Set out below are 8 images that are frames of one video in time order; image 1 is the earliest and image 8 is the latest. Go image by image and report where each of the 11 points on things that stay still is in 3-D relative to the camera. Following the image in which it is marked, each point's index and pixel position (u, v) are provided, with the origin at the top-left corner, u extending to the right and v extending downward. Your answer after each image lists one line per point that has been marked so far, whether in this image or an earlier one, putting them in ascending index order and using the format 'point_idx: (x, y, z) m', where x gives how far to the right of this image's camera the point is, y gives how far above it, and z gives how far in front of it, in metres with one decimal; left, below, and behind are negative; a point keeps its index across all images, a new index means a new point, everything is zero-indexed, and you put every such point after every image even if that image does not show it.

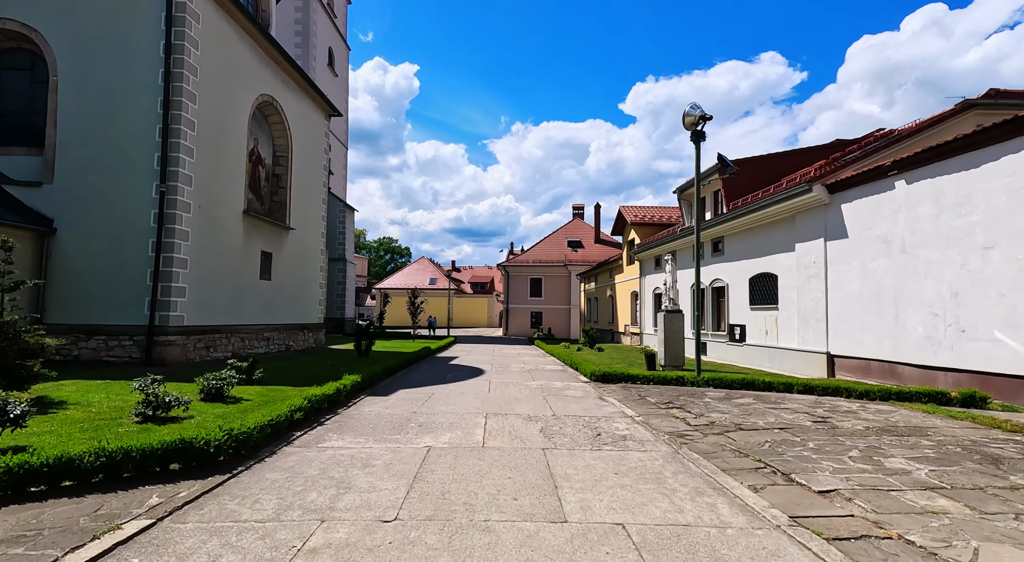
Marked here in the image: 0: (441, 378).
0: (-1.5, -2.1, +11.6) m
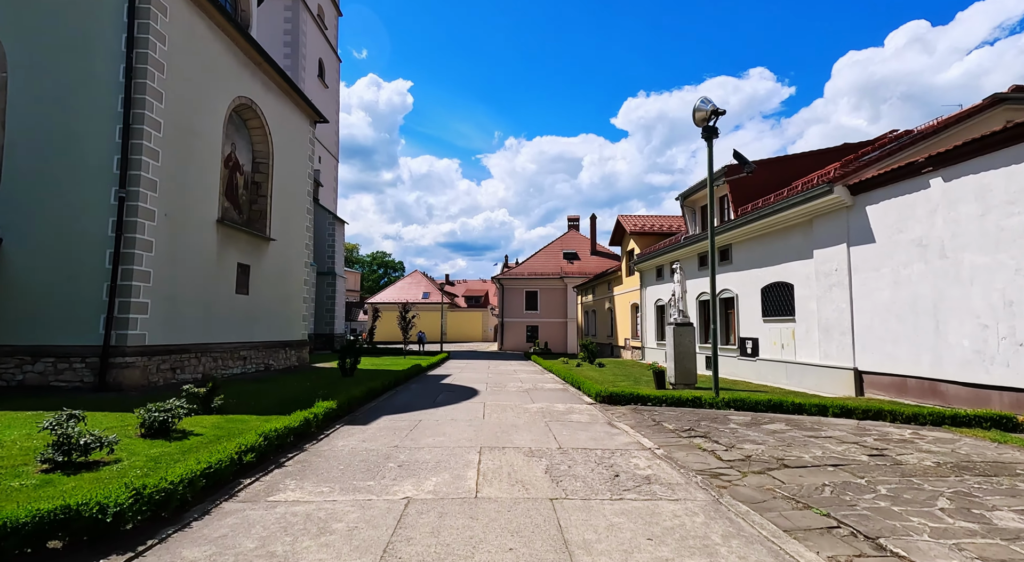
0: (-1.6, -2.3, +10.5) m
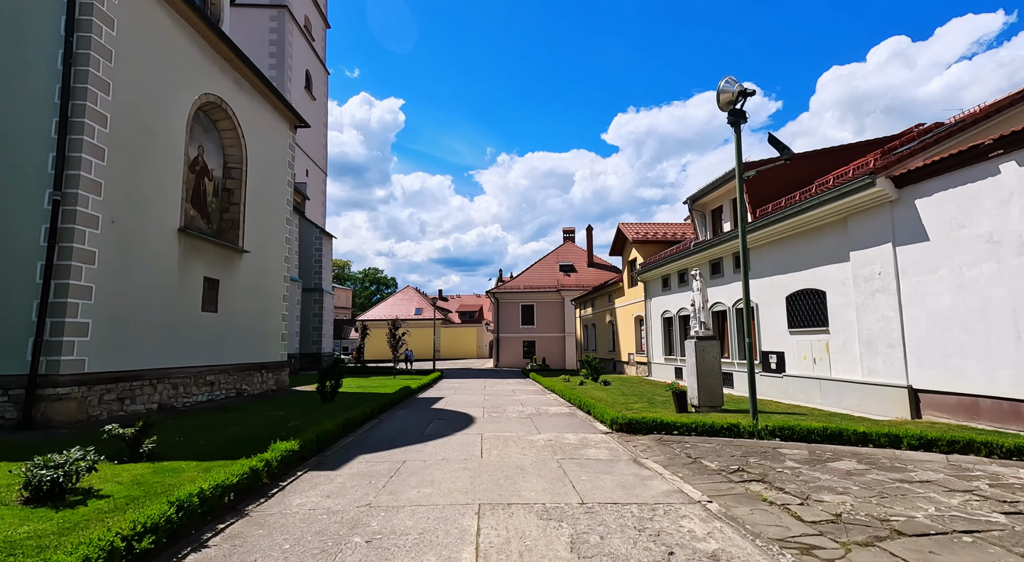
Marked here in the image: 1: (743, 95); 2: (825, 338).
0: (-1.6, -2.5, +9.0) m
1: (+3.7, +3.0, +8.7) m
2: (+6.5, -1.2, +11.1) m
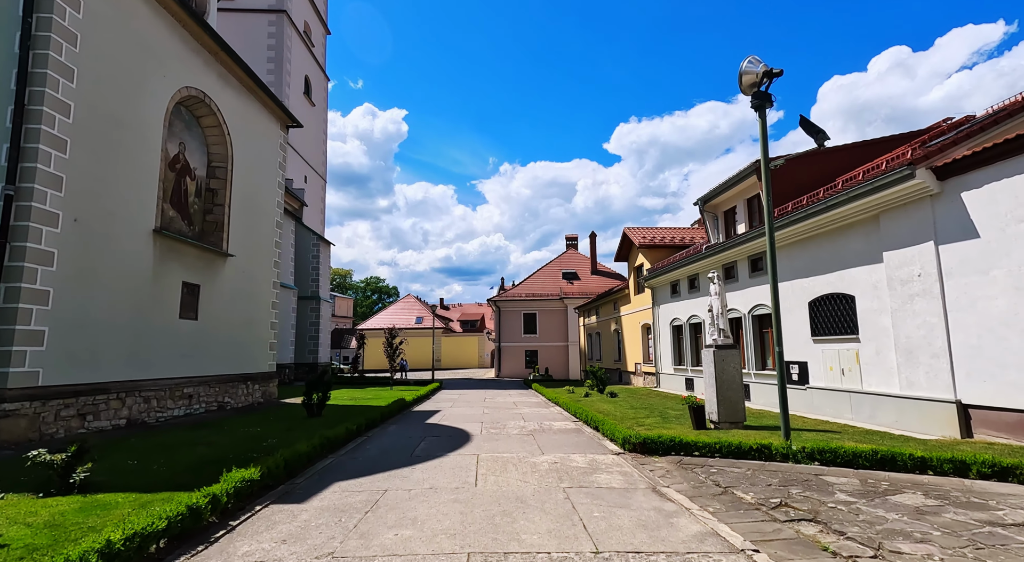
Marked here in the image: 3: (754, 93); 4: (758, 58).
0: (-1.6, -2.6, +8.0) m
1: (+3.7, +3.0, +7.8) m
2: (+6.5, -1.2, +10.2) m
3: (+3.5, +2.7, +7.9) m
4: (+3.6, +3.3, +8.0) m
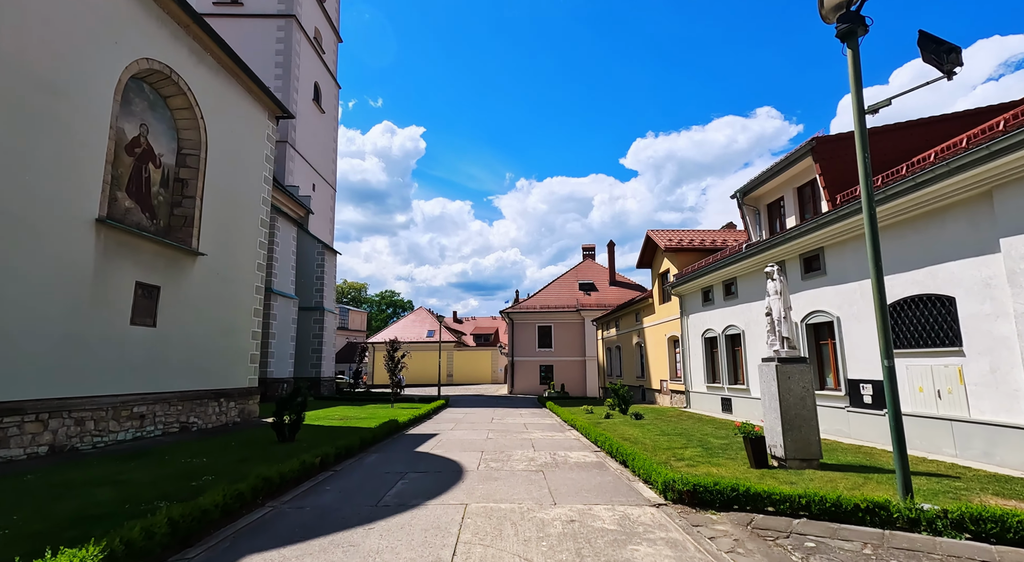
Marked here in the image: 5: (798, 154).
0: (-1.5, -2.4, +6.0) m
1: (+3.7, +3.1, +5.8) m
2: (+6.5, -1.2, +7.9) m
3: (+3.5, +2.9, +5.8) m
4: (+3.7, +3.4, +6.0) m
5: (+6.0, +2.7, +11.4) m
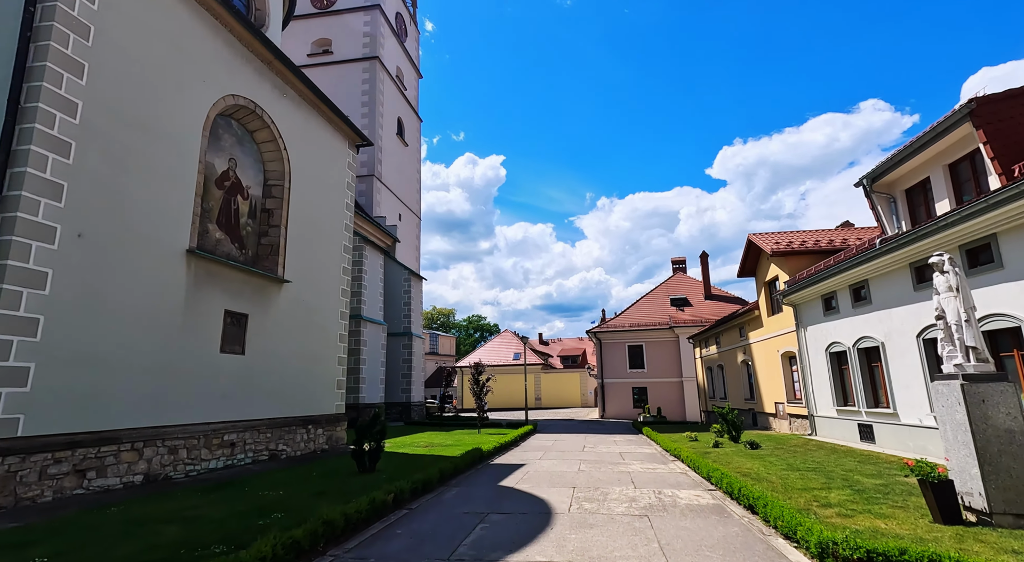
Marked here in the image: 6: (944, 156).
0: (-0.6, -2.6, +5.2) m
1: (+4.4, +3.2, +4.4) m
2: (+7.6, -1.0, +5.9) m
3: (+4.2, +2.9, +4.5) m
4: (+4.3, +3.5, +4.7) m
5: (+7.5, +2.7, +9.6) m
6: (+8.1, +2.3, +10.3) m
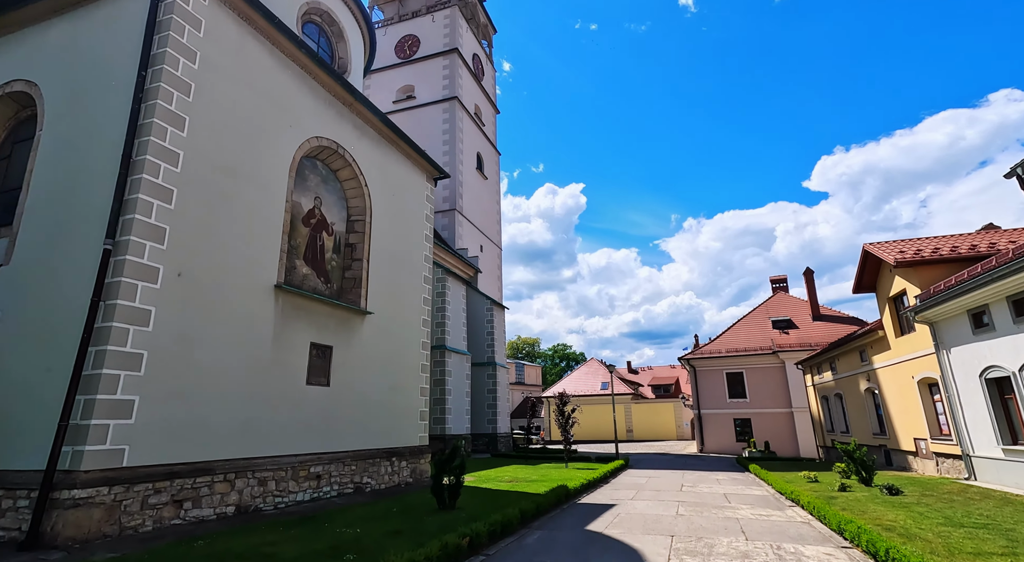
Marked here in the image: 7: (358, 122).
0: (+0.2, -2.8, +4.6) m
1: (+4.8, +3.2, +3.4) m
2: (+8.4, -0.9, +4.1) m
3: (+4.6, +3.0, +3.4) m
4: (+4.8, +3.5, +3.6) m
5: (+8.7, +2.6, +8.0) m
6: (+9.4, +2.1, +8.6) m
7: (-3.9, +4.1, +13.8) m
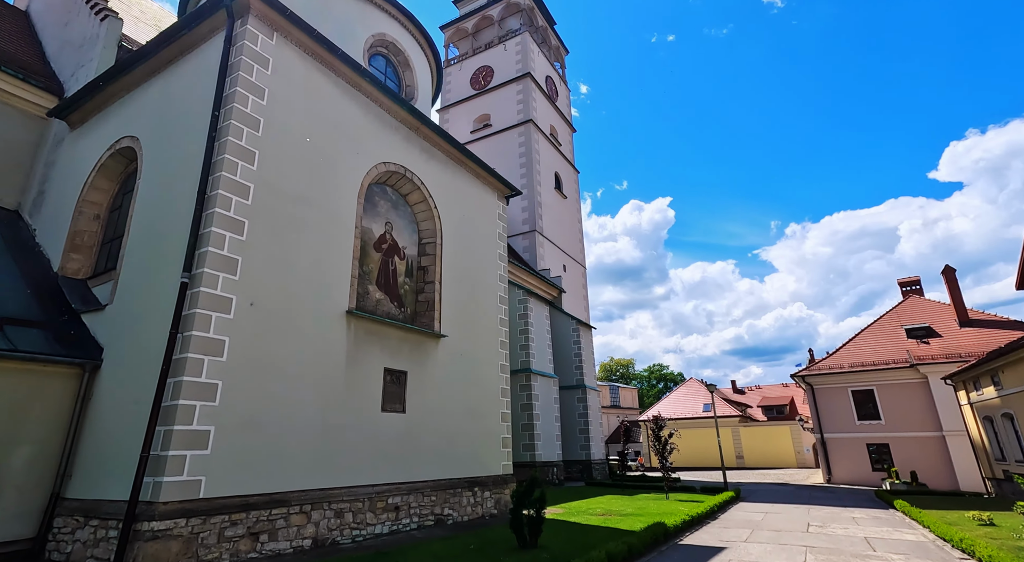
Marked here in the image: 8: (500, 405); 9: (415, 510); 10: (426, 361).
0: (+0.7, -2.7, +3.5) m
1: (+4.7, +3.6, +1.9) m
2: (+8.6, -0.4, +1.8) m
3: (+4.6, +3.3, +2.0) m
4: (+4.7, +3.9, +2.1) m
5: (+9.4, +3.0, +5.7) m
6: (+10.2, +2.5, +6.2) m
7: (-2.2, +3.5, +13.6) m
8: (-0.3, -3.2, +14.0) m
9: (-1.9, -4.6, +10.8) m
10: (-1.9, -1.7, +11.9) m
